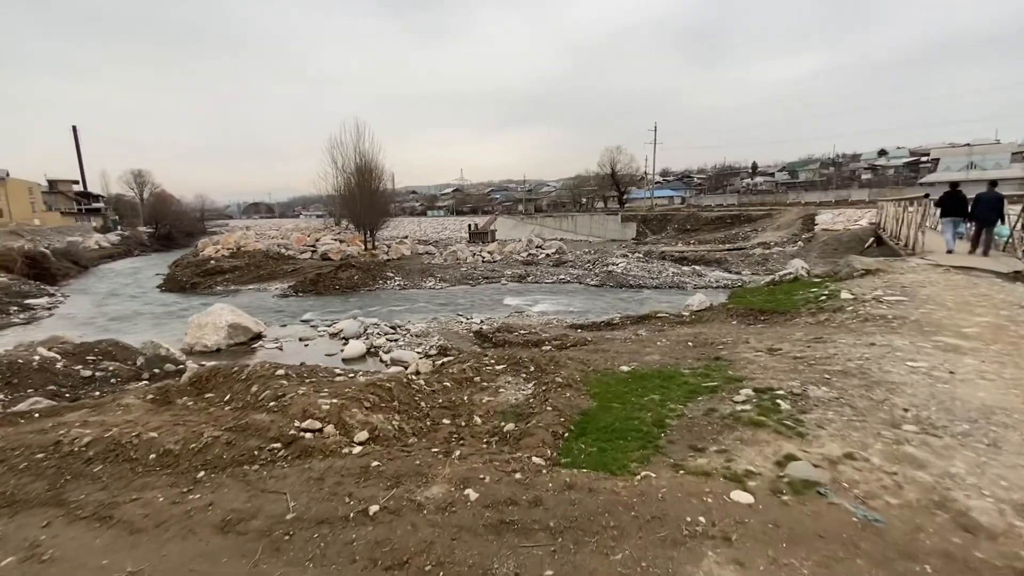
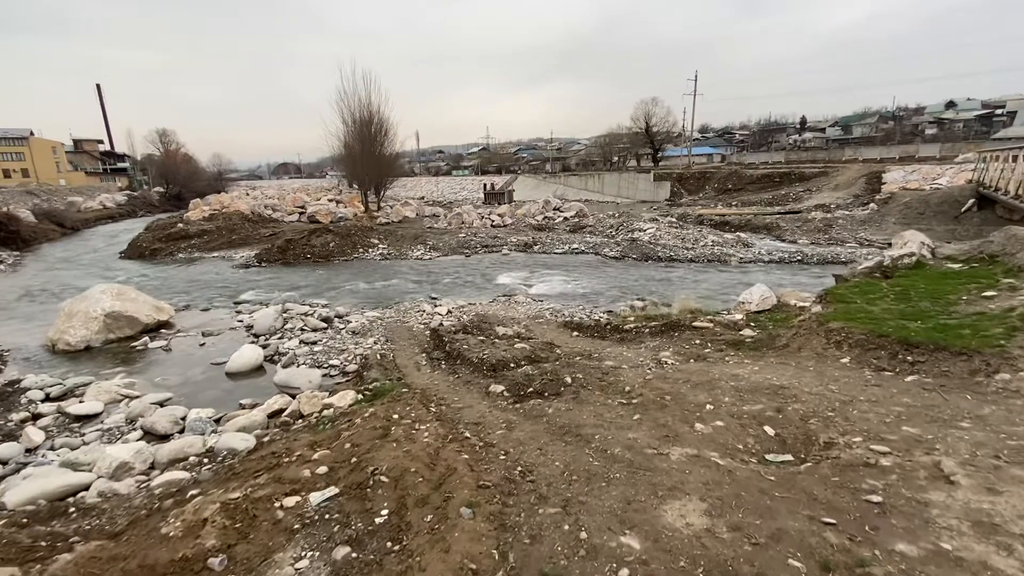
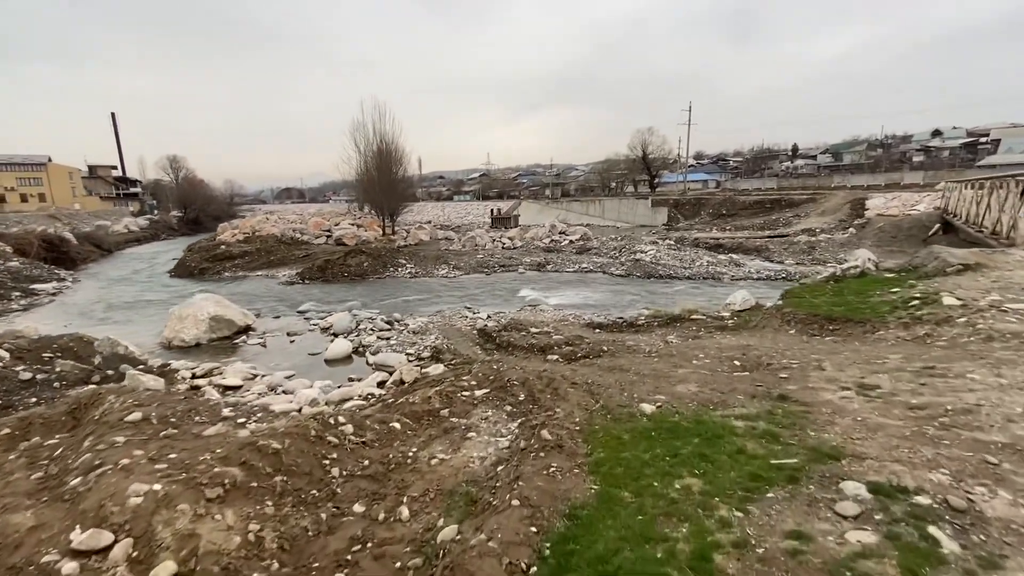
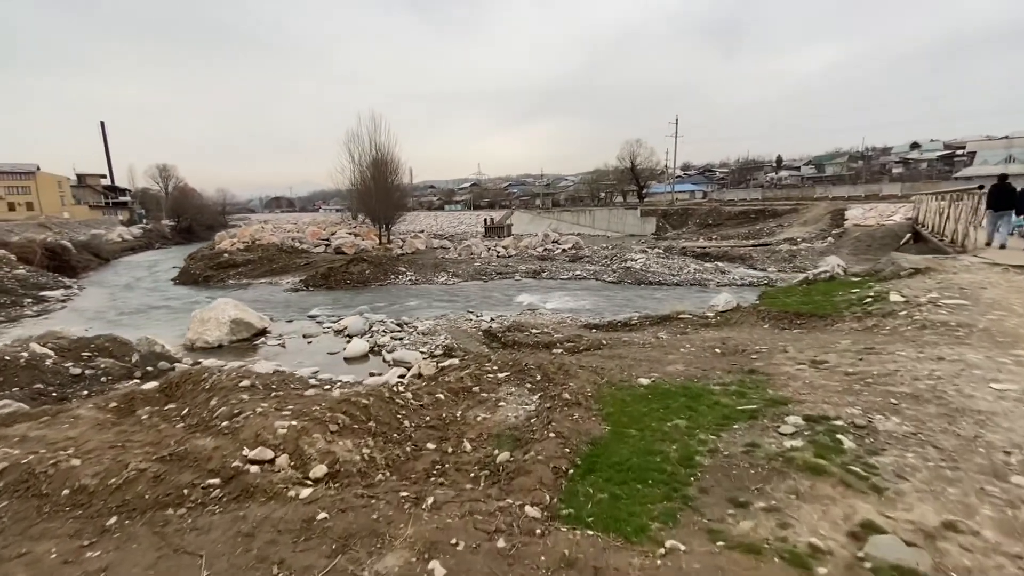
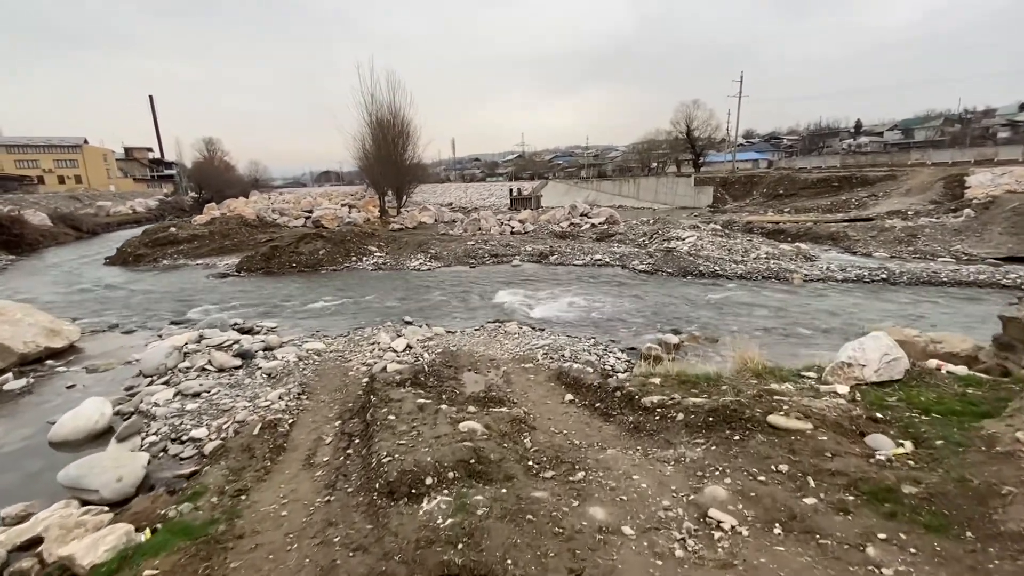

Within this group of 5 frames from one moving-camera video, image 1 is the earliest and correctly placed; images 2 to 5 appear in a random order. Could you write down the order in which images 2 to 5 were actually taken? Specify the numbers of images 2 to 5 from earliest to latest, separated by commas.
4, 3, 2, 5
